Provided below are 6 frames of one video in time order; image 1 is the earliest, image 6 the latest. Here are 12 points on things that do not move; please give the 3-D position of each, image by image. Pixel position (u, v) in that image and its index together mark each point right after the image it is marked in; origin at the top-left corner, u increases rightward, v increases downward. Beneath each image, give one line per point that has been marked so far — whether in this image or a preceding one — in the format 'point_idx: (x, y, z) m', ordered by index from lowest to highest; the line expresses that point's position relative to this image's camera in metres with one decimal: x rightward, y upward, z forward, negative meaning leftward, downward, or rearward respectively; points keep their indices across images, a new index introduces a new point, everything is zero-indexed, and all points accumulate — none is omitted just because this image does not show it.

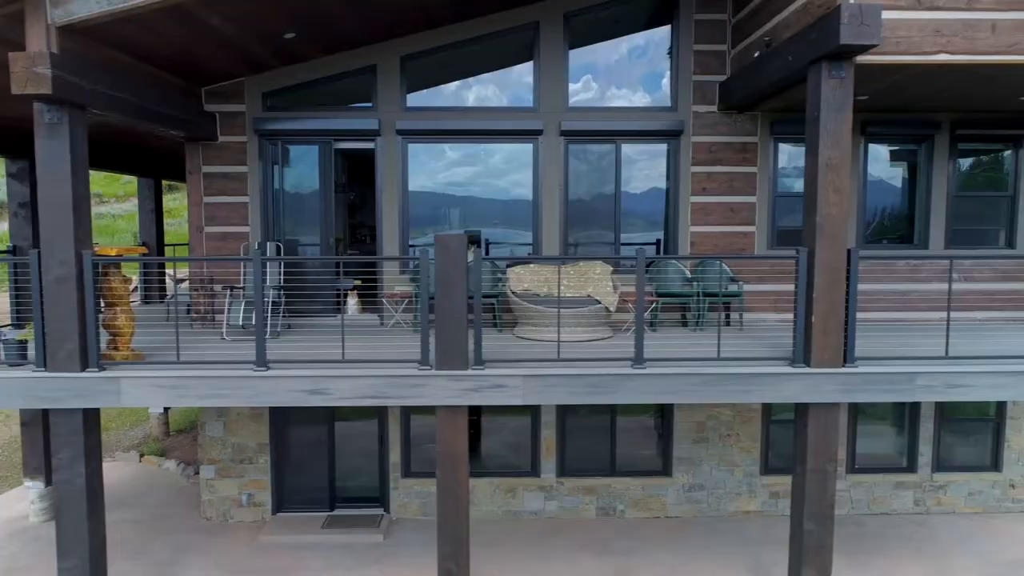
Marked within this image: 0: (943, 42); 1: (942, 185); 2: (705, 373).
0: (+3.5, +2.0, +4.8) m
1: (+5.2, +1.2, +7.2) m
2: (+1.6, -0.7, +5.0) m
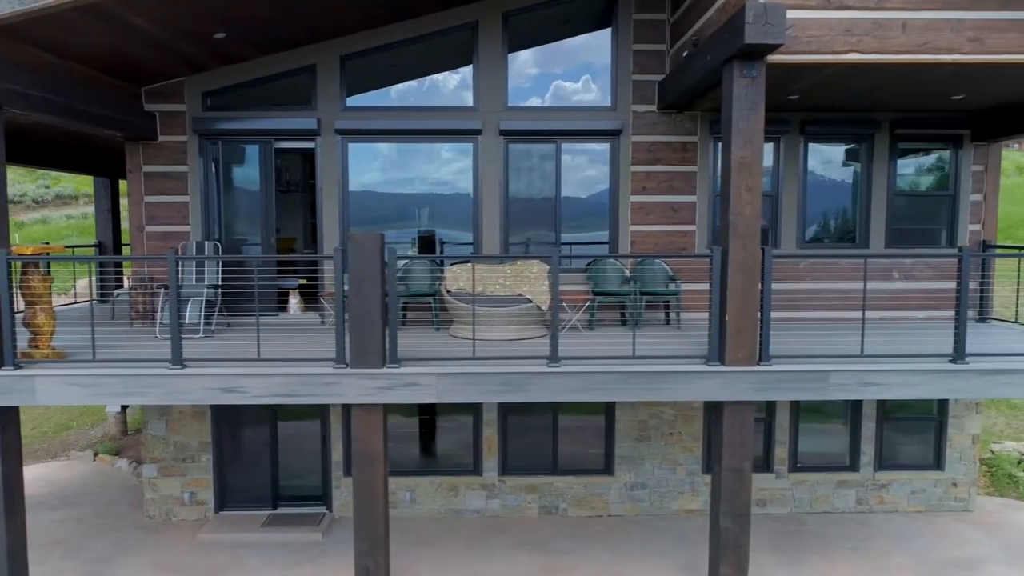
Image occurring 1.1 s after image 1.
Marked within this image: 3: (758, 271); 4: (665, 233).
0: (+2.8, +2.0, +4.8) m
1: (+4.5, +1.3, +7.2) m
2: (+0.9, -0.7, +5.0) m
3: (+2.1, +0.1, +5.0) m
4: (+1.8, +0.7, +7.1) m
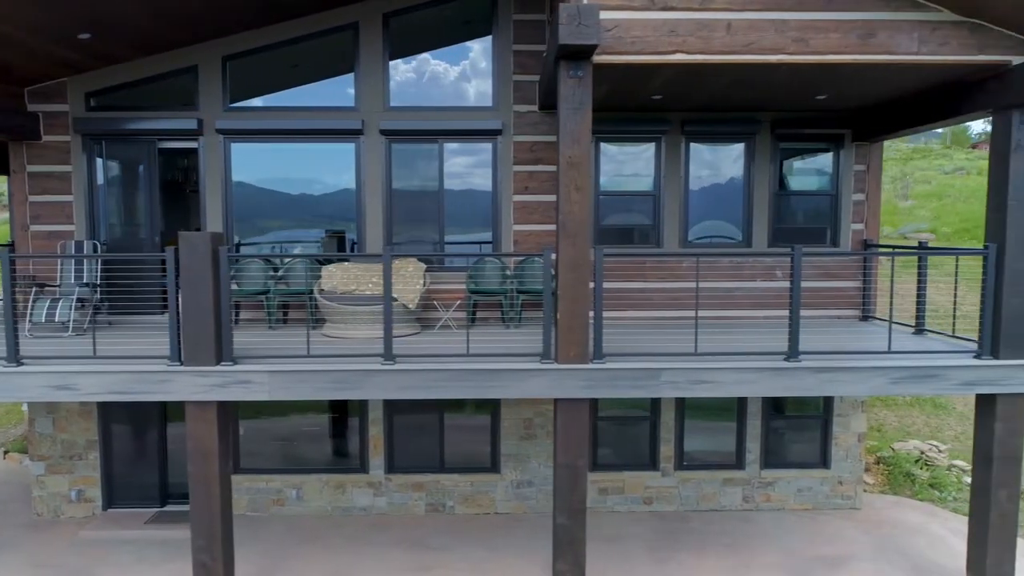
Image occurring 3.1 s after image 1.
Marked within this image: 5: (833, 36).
0: (+1.4, +2.0, +4.9) m
1: (+3.1, +1.3, +7.2) m
2: (-0.5, -0.7, +5.0) m
3: (+0.6, +0.2, +5.0) m
4: (+0.4, +0.7, +7.2) m
5: (+2.6, +2.1, +4.9) m
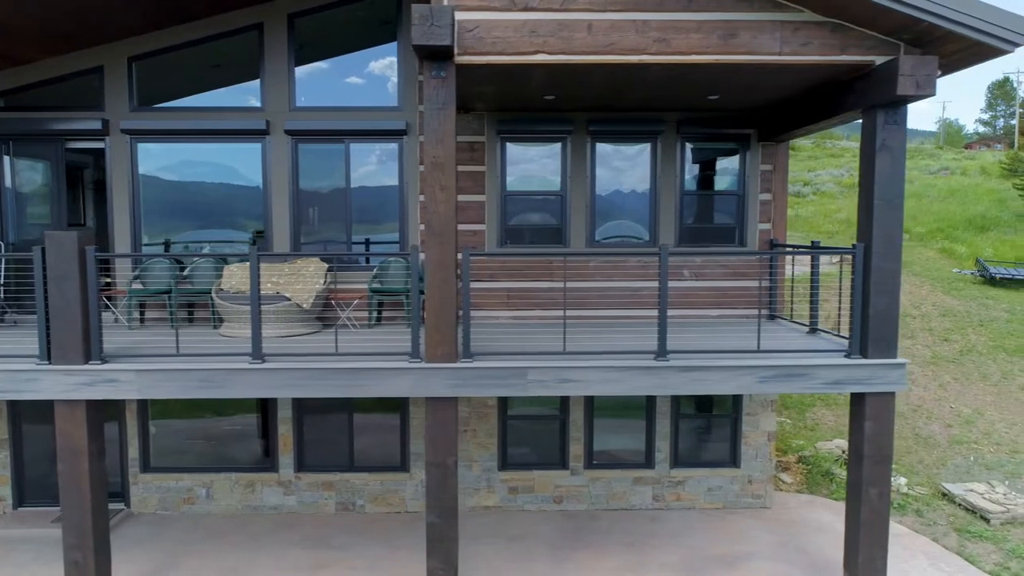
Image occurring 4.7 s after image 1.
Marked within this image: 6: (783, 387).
0: (+0.2, +2.0, +4.9) m
1: (+1.9, +1.3, +7.2) m
2: (-1.7, -0.7, +5.0) m
3: (-0.5, +0.2, +5.0) m
4: (-0.7, +0.7, +7.2) m
5: (+1.5, +2.1, +4.9) m
6: (+2.3, -0.9, +5.1) m
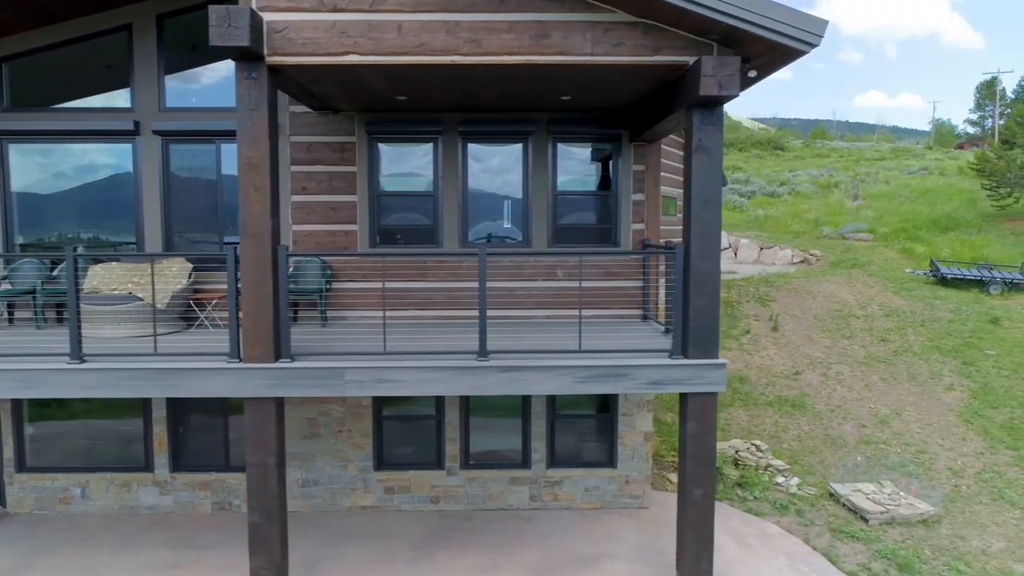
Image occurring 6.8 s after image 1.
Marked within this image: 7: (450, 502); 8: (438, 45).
0: (-1.3, +2.0, +4.9) m
1: (+0.4, +1.3, +7.2) m
2: (-3.2, -0.7, +5.0) m
3: (-2.0, +0.2, +5.0) m
4: (-2.2, +0.7, +7.2) m
5: (-0.1, +2.1, +4.9) m
6: (+0.8, -0.9, +5.1) m
7: (-0.8, -2.7, +7.5) m
8: (-0.6, +2.0, +4.9) m
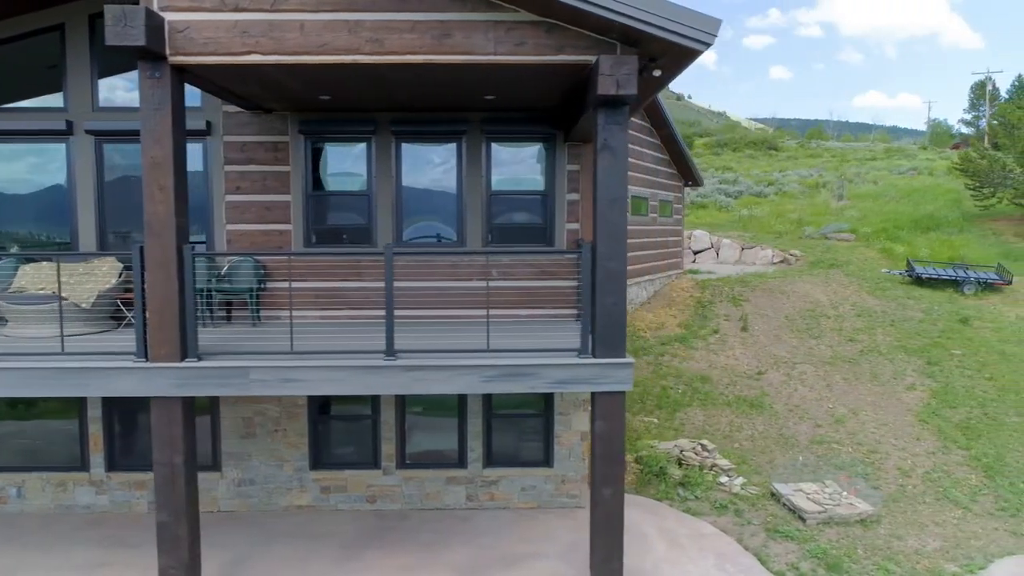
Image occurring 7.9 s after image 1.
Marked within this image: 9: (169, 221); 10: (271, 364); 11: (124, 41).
0: (-2.1, +2.0, +4.9) m
1: (-0.4, +1.3, +7.3) m
2: (-4.0, -0.7, +5.1) m
3: (-2.9, +0.2, +5.0) m
4: (-3.0, +0.7, +7.2) m
5: (-0.9, +2.1, +4.9) m
6: (0.0, -0.9, +5.1) m
7: (-1.6, -2.7, +7.5) m
8: (-1.4, +2.0, +4.9) m
9: (-2.9, +0.6, +5.0) m
10: (-2.1, -0.6, +5.1) m
11: (-3.0, +1.9, +4.6) m
